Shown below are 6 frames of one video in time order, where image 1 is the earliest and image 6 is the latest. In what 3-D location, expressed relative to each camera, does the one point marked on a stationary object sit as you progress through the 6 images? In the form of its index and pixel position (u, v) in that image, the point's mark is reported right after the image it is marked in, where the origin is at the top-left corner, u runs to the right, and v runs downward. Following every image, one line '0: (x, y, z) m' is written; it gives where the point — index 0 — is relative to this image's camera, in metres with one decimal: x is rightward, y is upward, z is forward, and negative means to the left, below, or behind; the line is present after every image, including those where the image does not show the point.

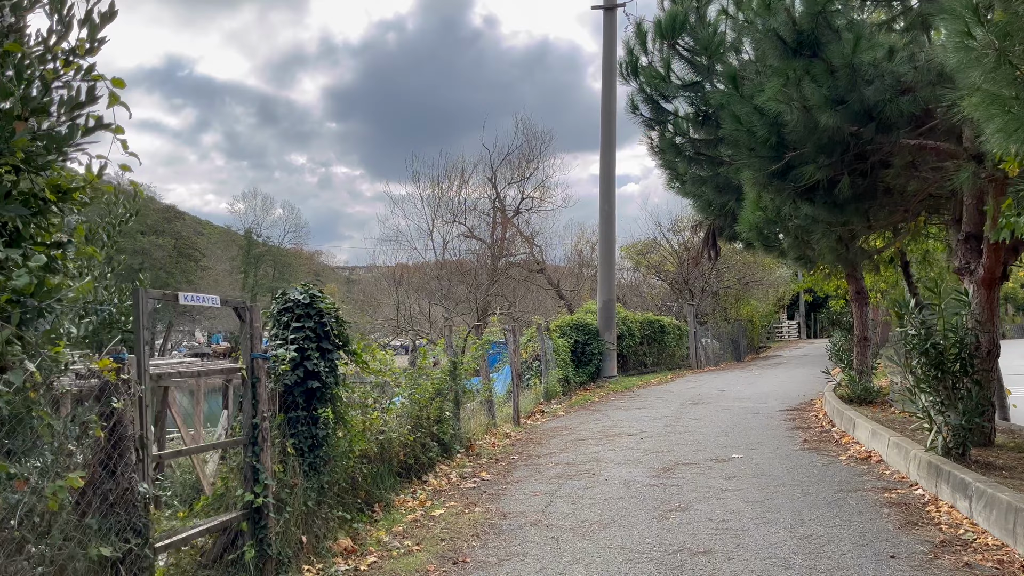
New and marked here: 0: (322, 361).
0: (-1.3, -0.5, +5.6) m
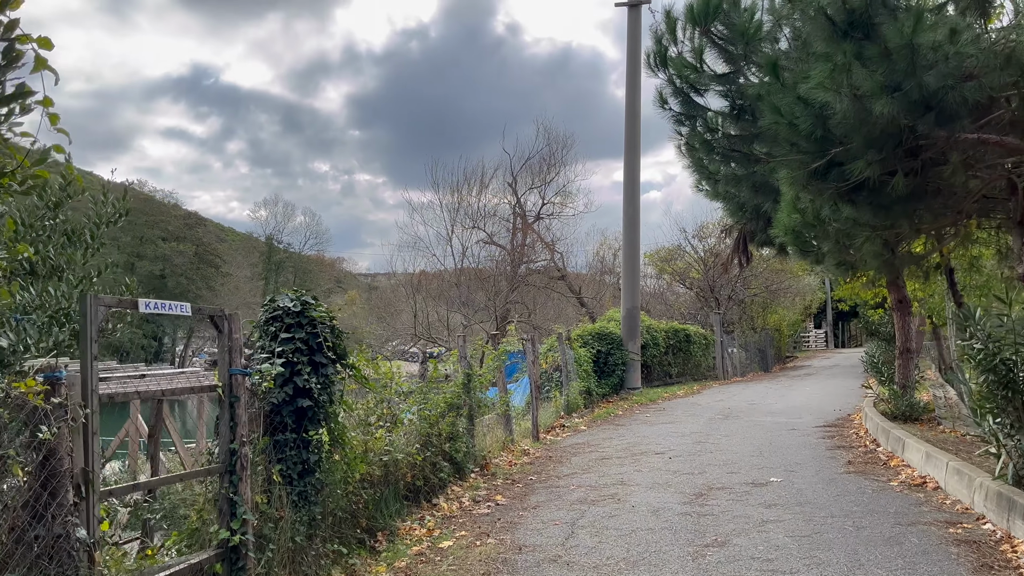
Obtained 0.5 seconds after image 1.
0: (-1.2, -0.5, +4.9) m
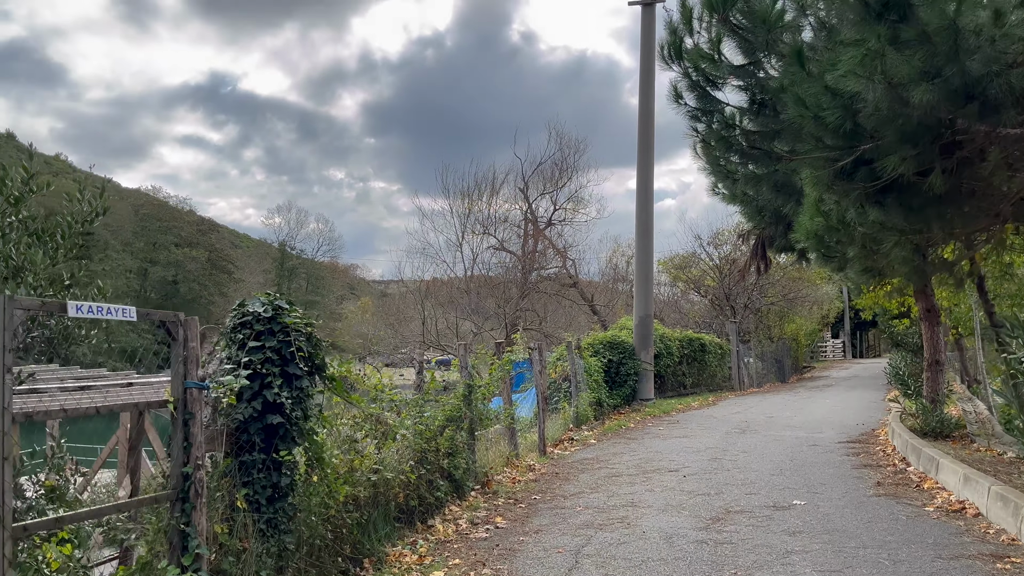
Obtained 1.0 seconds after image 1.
0: (-1.2, -0.6, +4.4) m
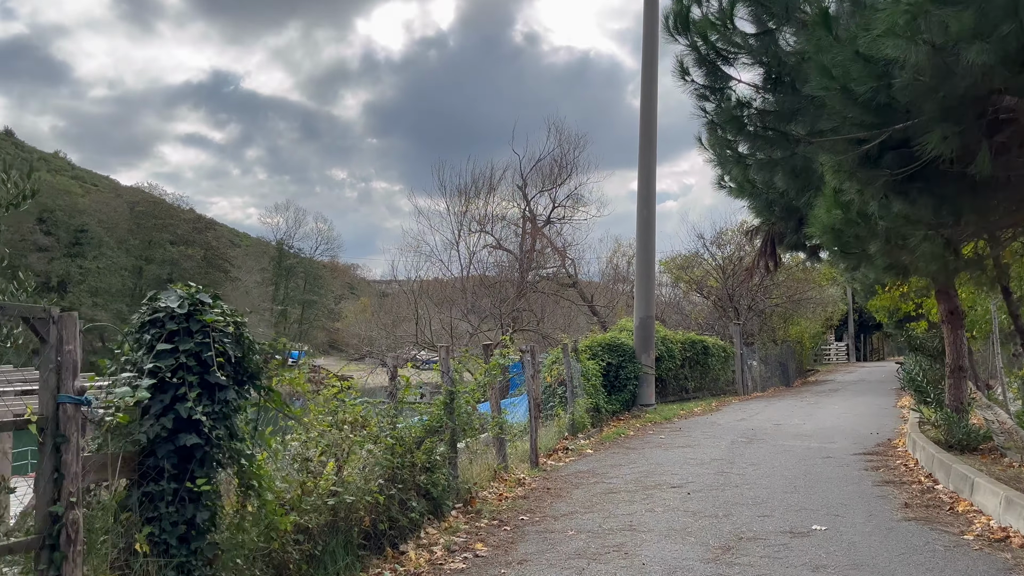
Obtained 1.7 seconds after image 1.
0: (-1.4, -0.5, +3.6) m
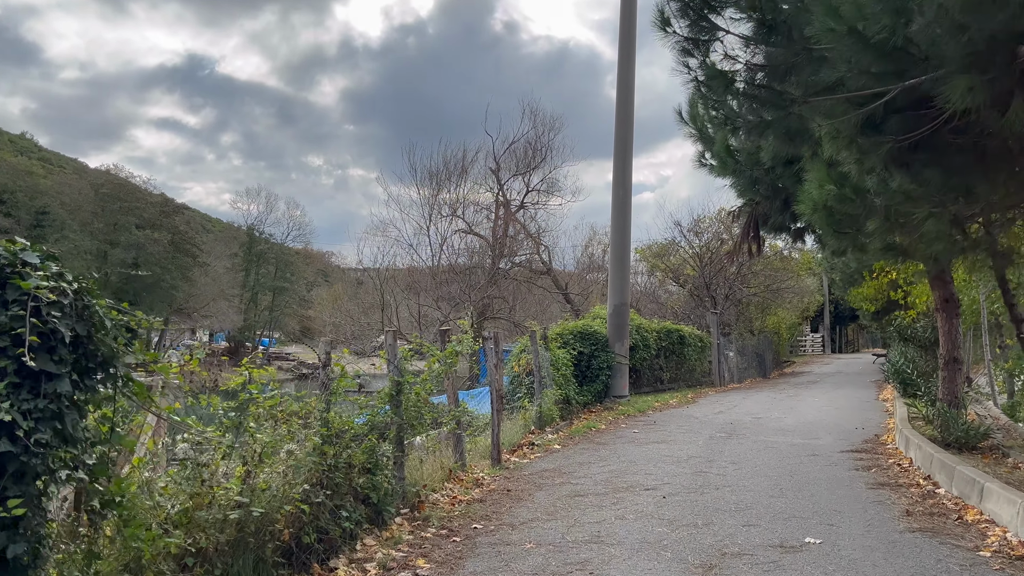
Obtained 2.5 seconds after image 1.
0: (-1.6, -0.4, +2.7) m
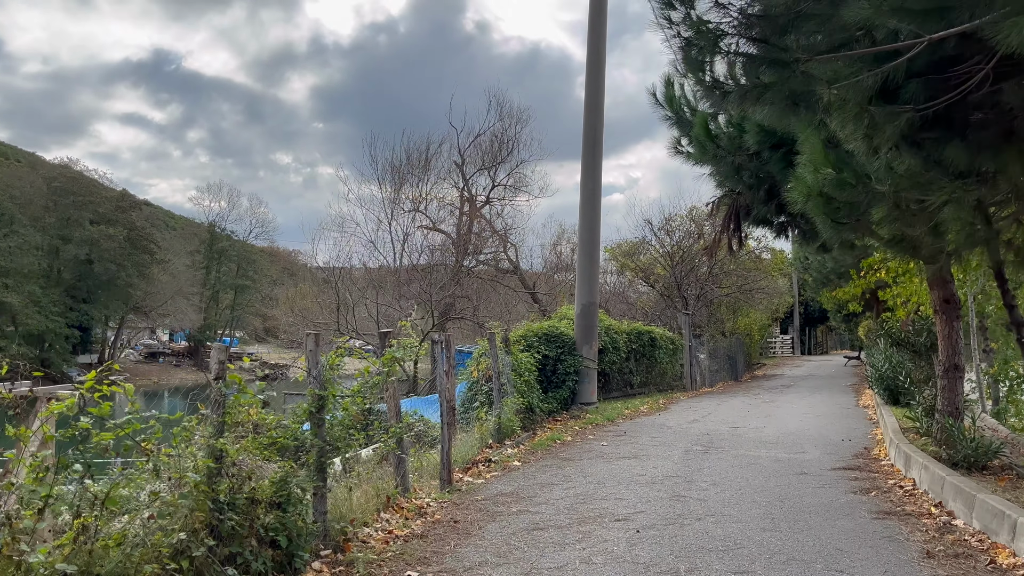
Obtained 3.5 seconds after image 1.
0: (-1.8, -0.3, +1.5) m
